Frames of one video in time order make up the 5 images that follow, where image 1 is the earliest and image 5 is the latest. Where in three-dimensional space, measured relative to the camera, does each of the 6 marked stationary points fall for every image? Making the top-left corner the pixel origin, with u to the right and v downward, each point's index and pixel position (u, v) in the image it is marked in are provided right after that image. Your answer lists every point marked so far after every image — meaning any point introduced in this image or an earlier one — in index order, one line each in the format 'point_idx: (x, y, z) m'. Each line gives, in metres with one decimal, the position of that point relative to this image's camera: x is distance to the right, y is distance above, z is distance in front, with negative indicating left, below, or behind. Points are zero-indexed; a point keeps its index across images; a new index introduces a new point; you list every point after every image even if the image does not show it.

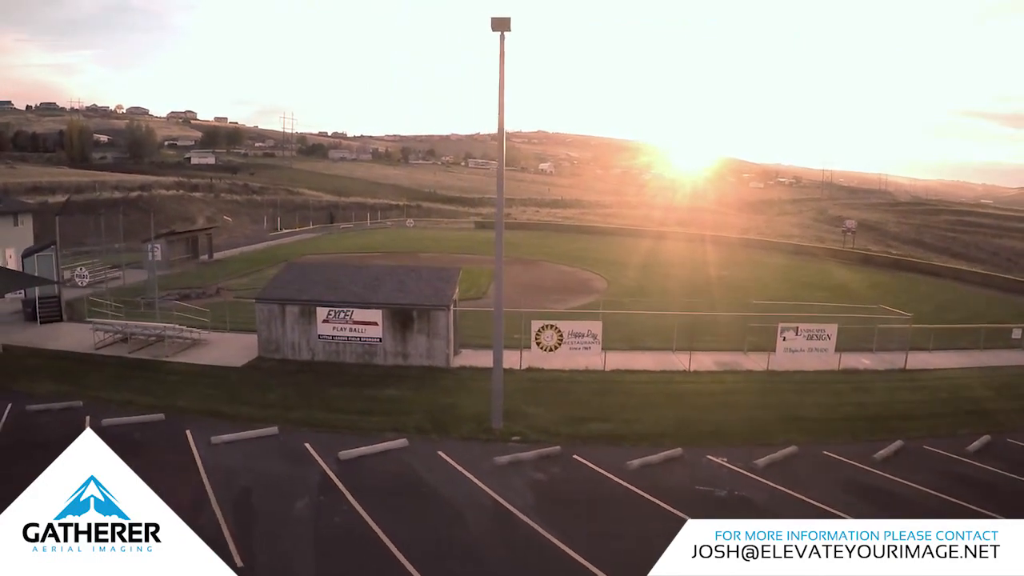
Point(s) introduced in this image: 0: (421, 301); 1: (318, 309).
0: (-2.5, -0.4, +18.1) m
1: (-5.3, -0.6, +18.1) m
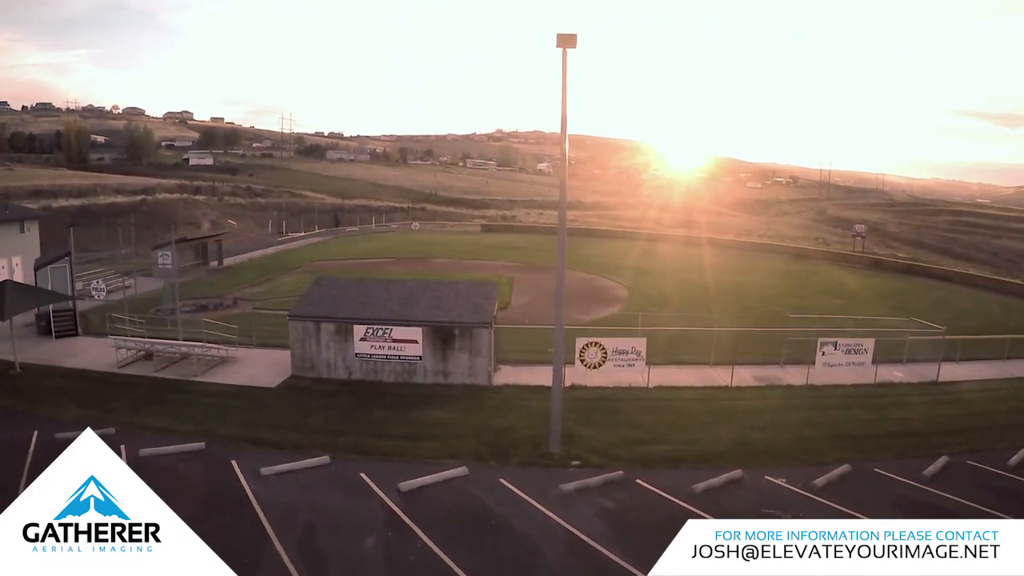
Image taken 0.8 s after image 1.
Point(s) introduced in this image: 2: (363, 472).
0: (-1.3, -0.8, +17.4) m
1: (-4.1, -1.0, +17.4) m
2: (-2.9, -3.5, +12.7) m
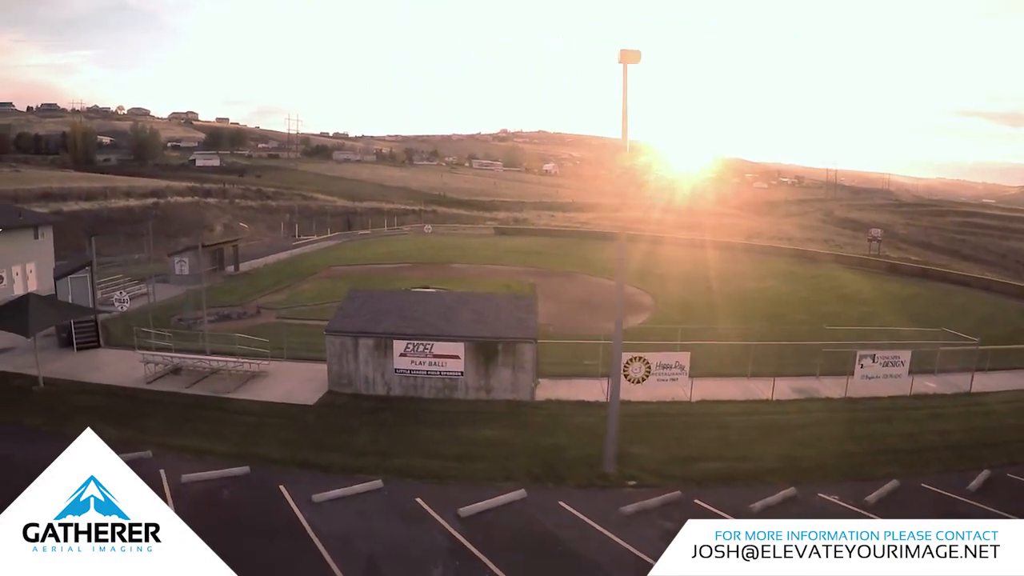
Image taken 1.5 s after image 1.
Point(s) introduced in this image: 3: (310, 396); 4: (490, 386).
0: (-0.2, -1.2, +17.0) m
1: (-3.0, -1.4, +17.0) m
2: (-1.8, -3.9, +12.3) m
3: (-5.2, -2.8, +17.1) m
4: (-0.6, -2.5, +17.1) m
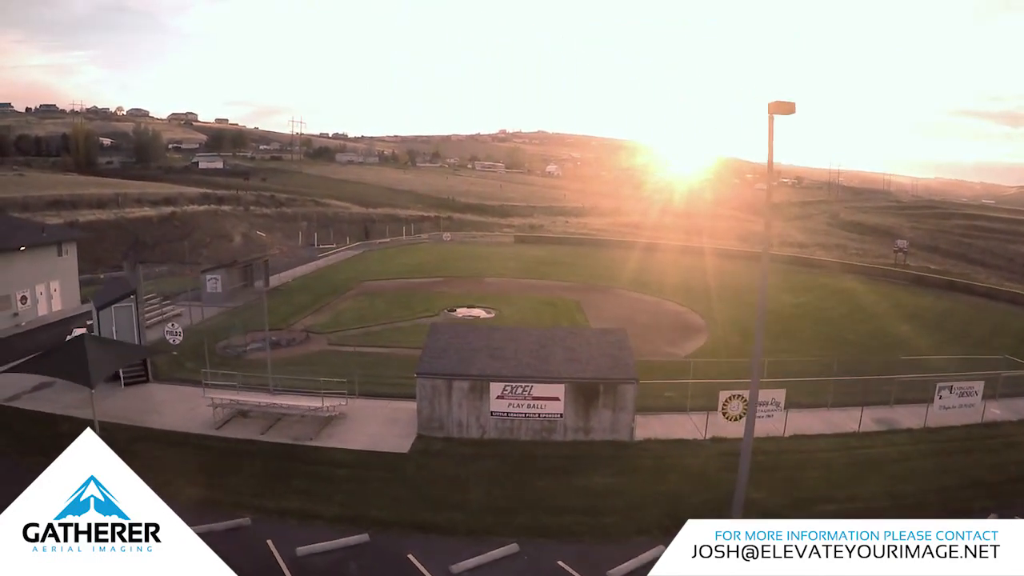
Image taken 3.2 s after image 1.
0: (+2.3, -2.1, +16.2) m
1: (-0.5, -2.4, +16.1) m
2: (+0.8, -4.9, +11.5) m
3: (-2.8, -3.8, +16.3) m
4: (+1.9, -3.5, +16.3) m
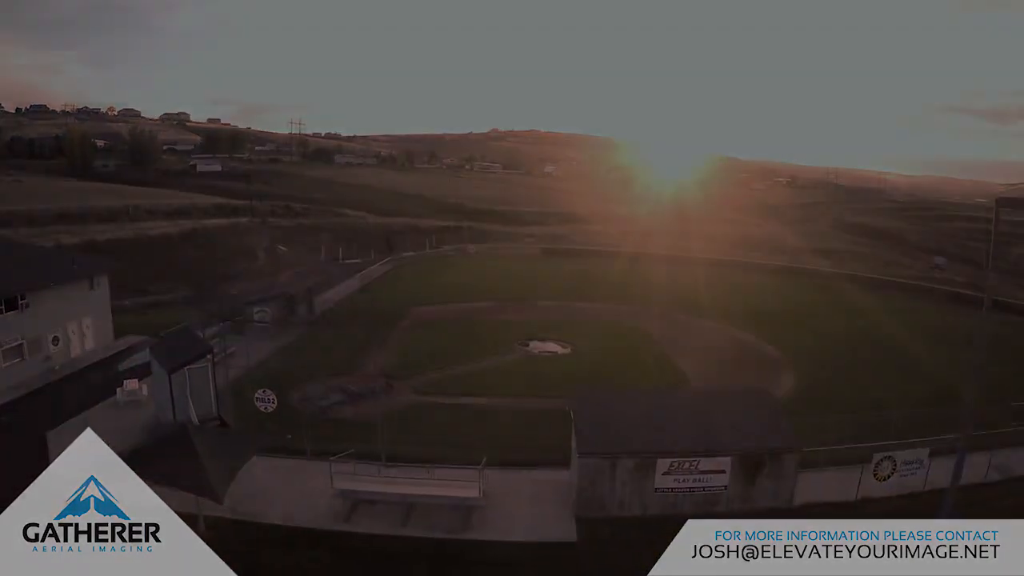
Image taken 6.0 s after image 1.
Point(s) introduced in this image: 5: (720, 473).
0: (+6.1, -3.7, +15.0) m
1: (+3.3, -4.0, +14.8) m
2: (+4.7, -6.5, +10.2) m
3: (+1.0, -5.4, +15.0) m
4: (+5.7, -5.1, +15.1) m
5: (+4.8, -4.4, +14.9) m
